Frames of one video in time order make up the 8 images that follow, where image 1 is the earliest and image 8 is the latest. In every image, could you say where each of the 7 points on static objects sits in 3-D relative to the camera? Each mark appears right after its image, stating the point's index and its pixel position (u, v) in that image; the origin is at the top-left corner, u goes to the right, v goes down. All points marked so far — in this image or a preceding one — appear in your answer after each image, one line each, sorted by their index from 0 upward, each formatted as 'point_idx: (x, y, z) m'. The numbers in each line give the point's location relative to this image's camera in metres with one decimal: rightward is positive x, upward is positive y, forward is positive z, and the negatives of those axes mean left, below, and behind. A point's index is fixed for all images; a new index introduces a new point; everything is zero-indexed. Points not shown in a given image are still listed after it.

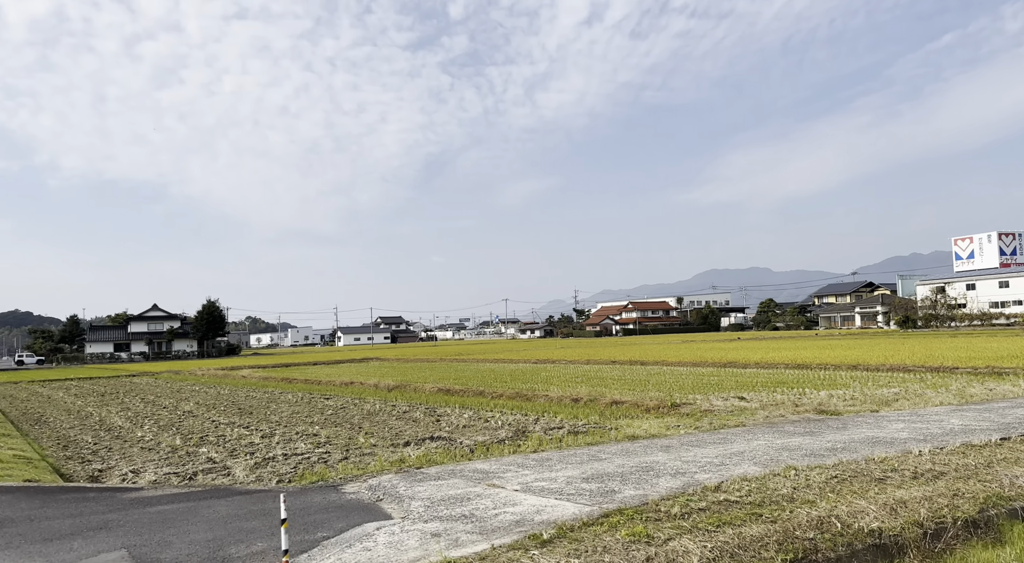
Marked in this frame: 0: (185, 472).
0: (-4.3, -2.5, +9.1) m
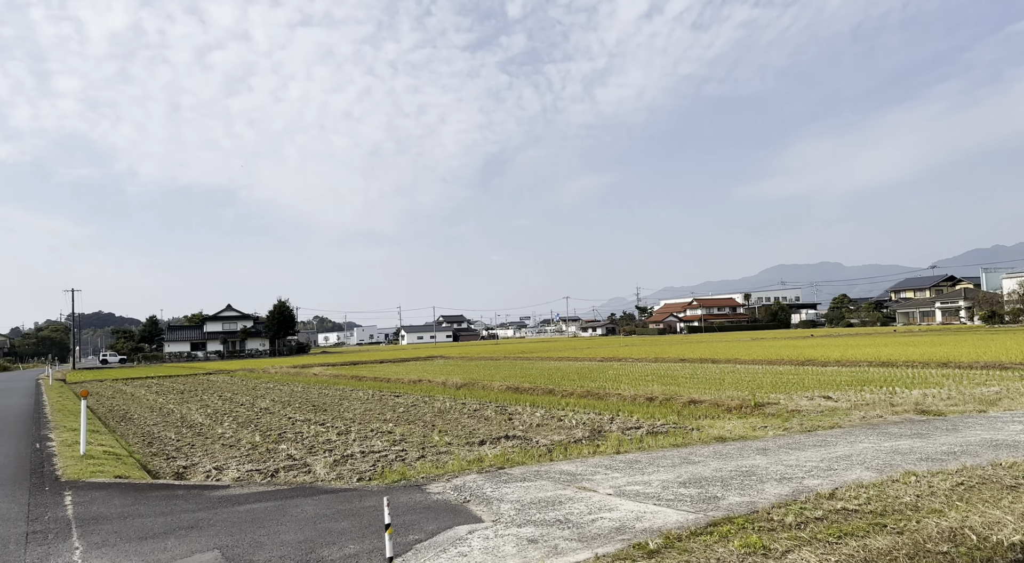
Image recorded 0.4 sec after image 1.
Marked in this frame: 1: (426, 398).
0: (-3.2, -2.5, +9.2) m
1: (-2.2, -3.1, +18.5) m
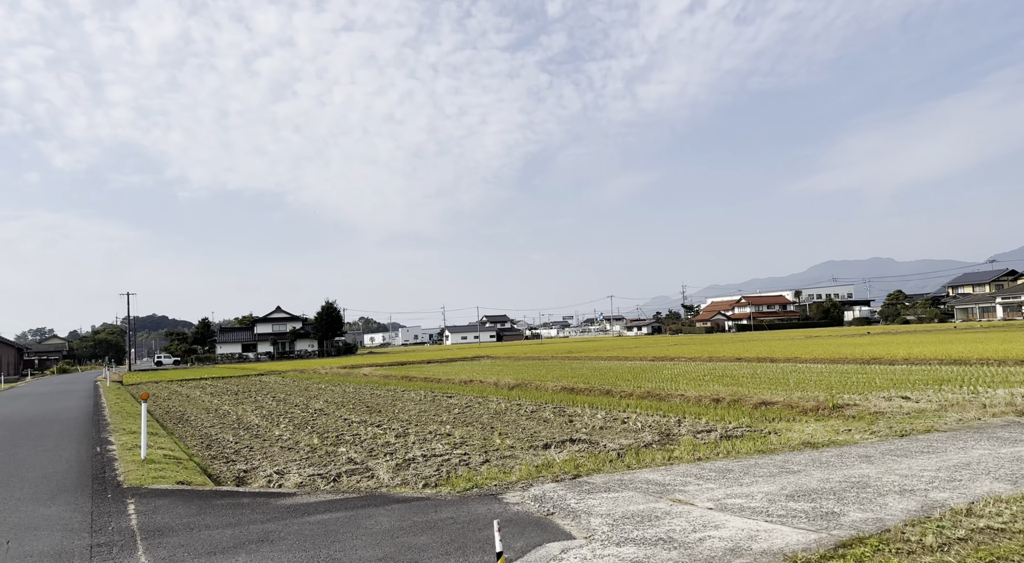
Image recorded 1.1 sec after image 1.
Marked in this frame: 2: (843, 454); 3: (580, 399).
0: (-2.4, -2.5, +9.0) m
1: (-0.8, -3.1, +18.2) m
2: (+3.0, -1.6, +6.3) m
3: (+1.7, -2.8, +16.4) m
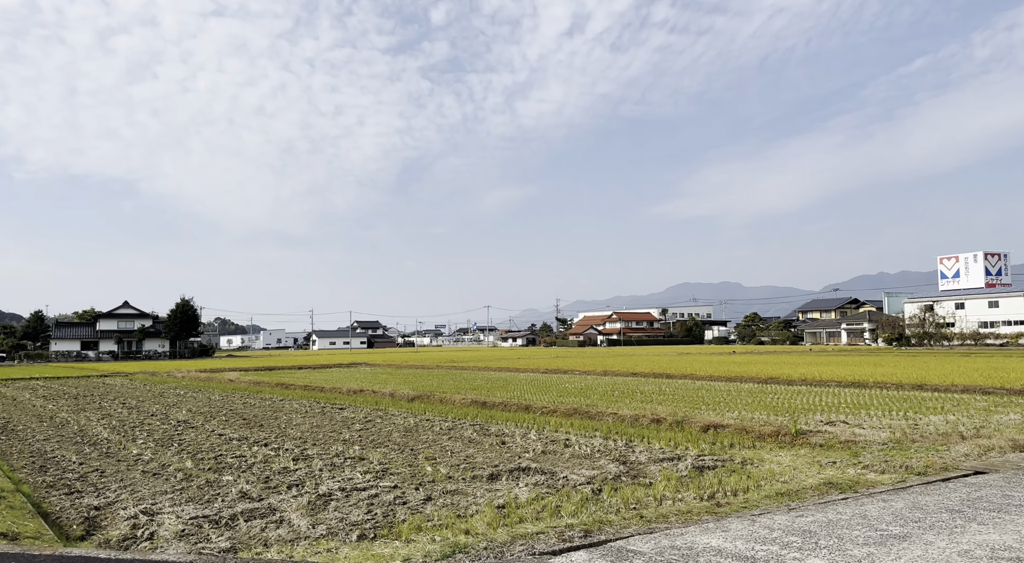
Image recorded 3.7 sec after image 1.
0: (-2.8, -2.3, +6.7) m
1: (-3.0, -3.0, +16.1) m
2: (+3.0, -1.6, +5.1) m
3: (-0.2, -2.8, +14.7) m
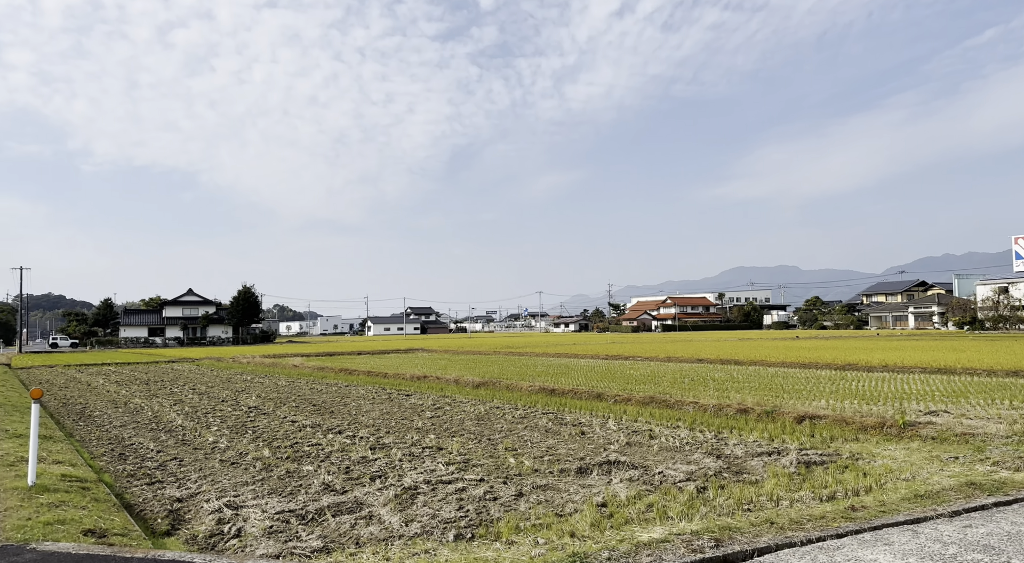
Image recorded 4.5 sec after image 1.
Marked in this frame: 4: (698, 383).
0: (-1.9, -2.1, +6.4) m
1: (-1.4, -2.7, +15.8) m
2: (+3.7, -1.5, +4.4) m
3: (+1.2, -2.5, +14.2) m
4: (+5.0, -2.7, +18.9) m
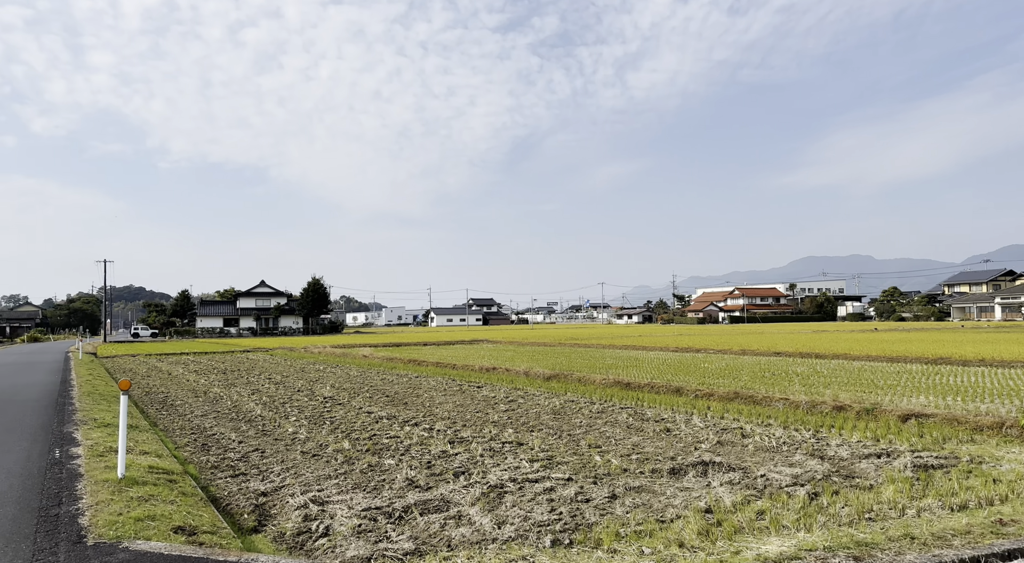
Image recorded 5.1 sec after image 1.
0: (-1.1, -2.0, +6.2) m
1: (+0.2, -2.5, +15.5) m
2: (+4.4, -1.4, +3.7) m
3: (+2.7, -2.3, +13.7) m
4: (+6.9, -2.5, +18.0) m
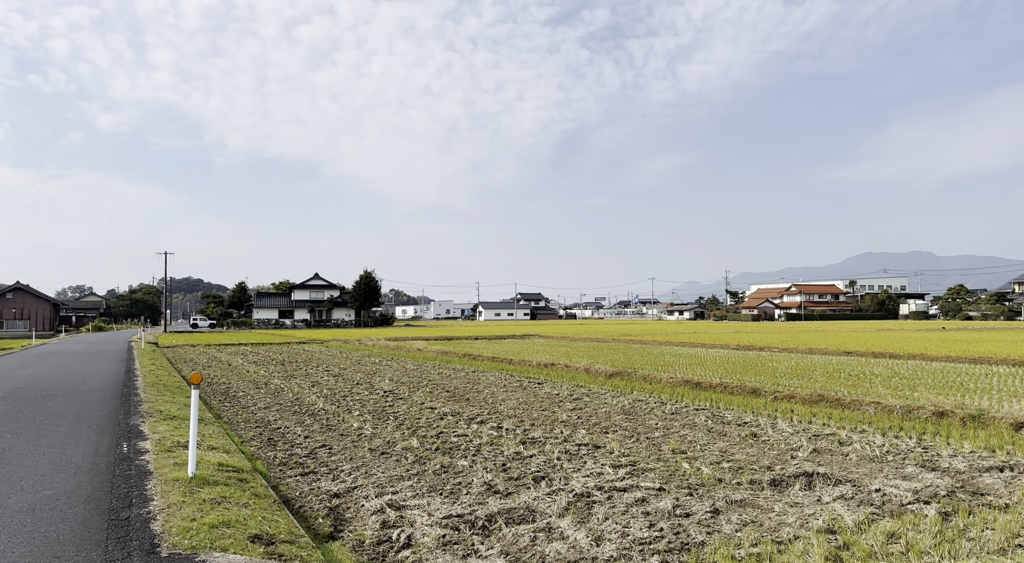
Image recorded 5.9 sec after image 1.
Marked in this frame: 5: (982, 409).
0: (-0.3, -1.9, +5.8) m
1: (+1.6, -2.3, +14.9) m
2: (+5.0, -1.4, +2.9) m
3: (+4.0, -2.2, +13.0) m
4: (+8.5, -2.4, +17.0) m
5: (+7.3, -2.0, +11.0) m
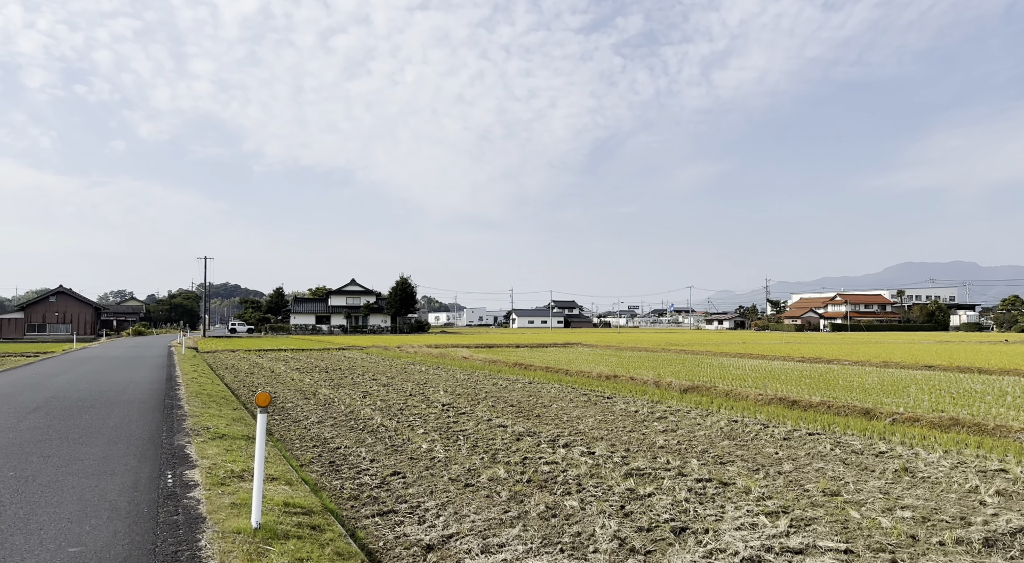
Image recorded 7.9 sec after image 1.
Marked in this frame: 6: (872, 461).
0: (+0.7, -1.9, +4.4) m
1: (+3.0, -2.4, +13.4) m
2: (+5.8, -1.4, +1.2) m
3: (+5.3, -2.3, +11.4) m
4: (+10.0, -2.5, +15.2) m
5: (+8.6, -2.1, +9.2) m
6: (+4.3, -2.1, +8.4) m
